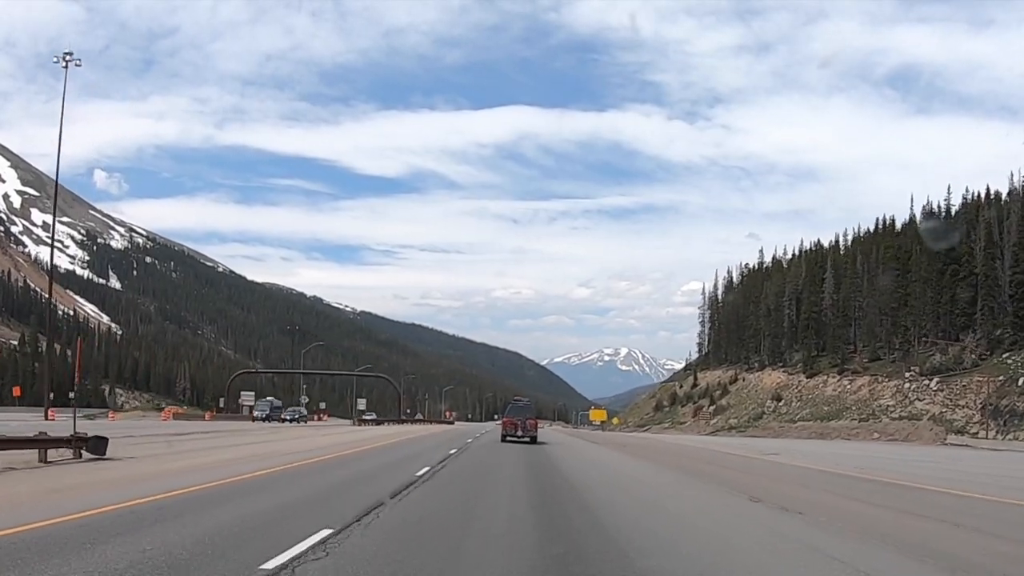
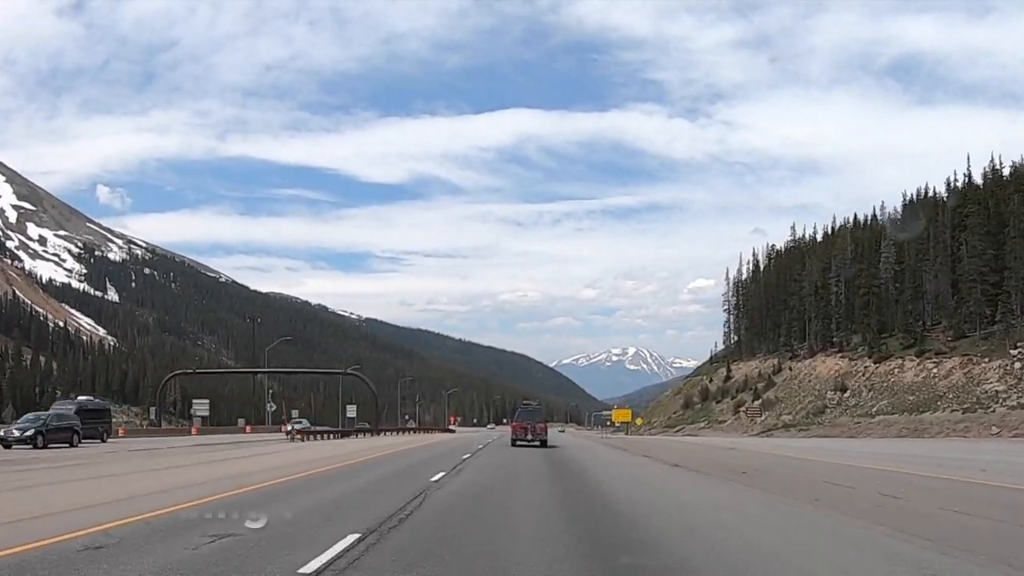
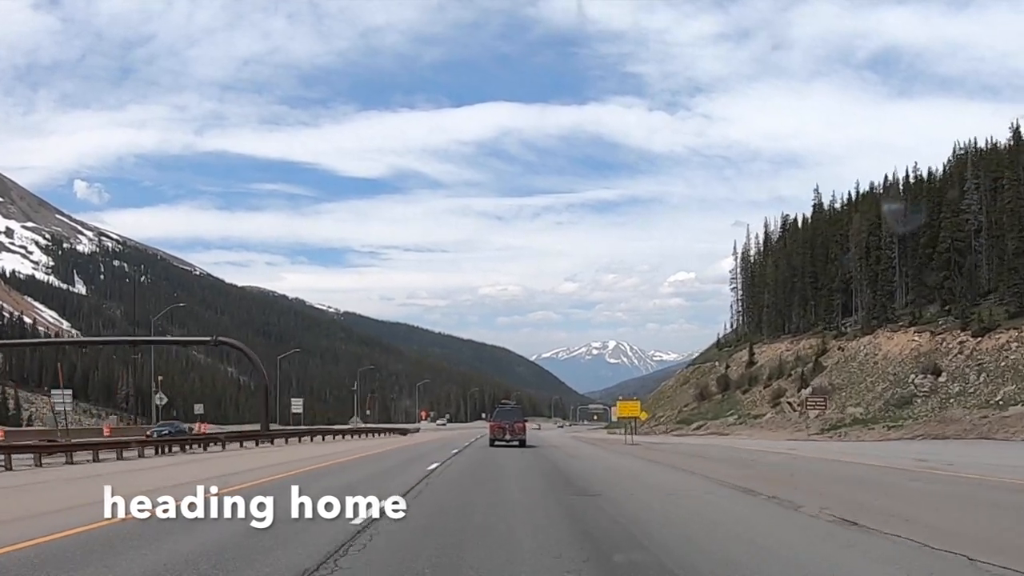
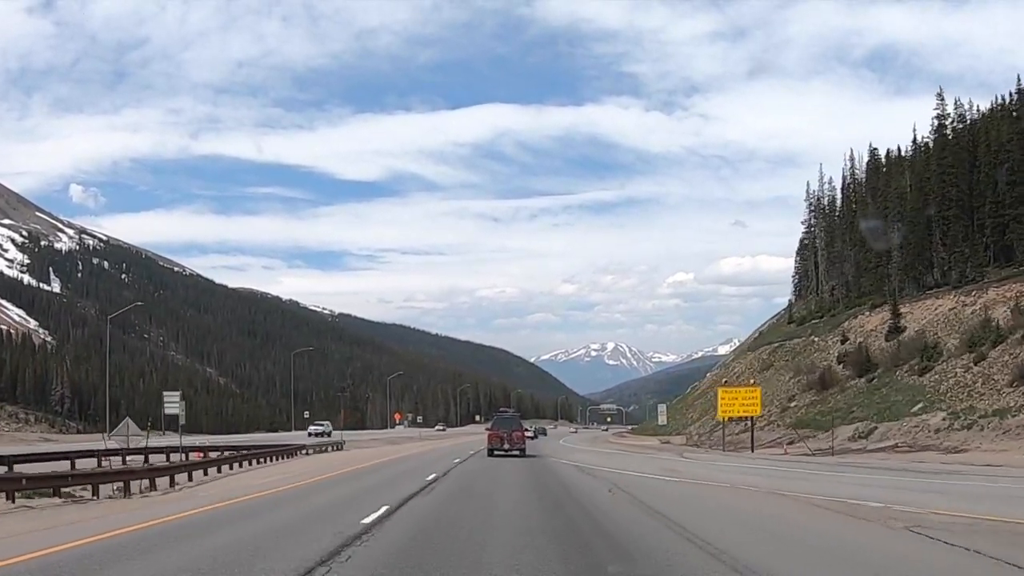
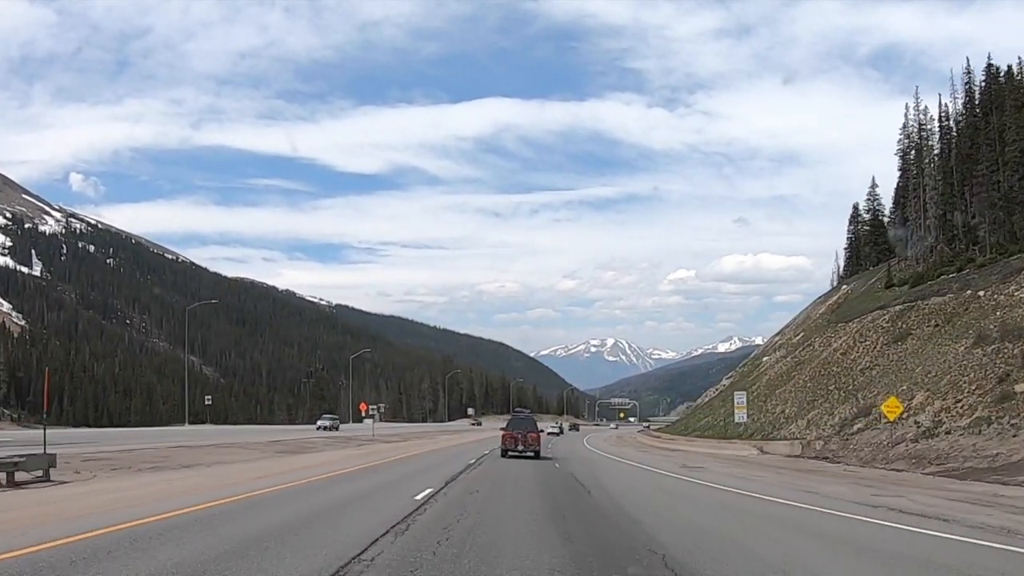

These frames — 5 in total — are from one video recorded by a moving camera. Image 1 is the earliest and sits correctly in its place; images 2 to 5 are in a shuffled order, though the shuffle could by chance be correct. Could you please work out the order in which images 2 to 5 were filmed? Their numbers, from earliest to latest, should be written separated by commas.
2, 3, 4, 5
